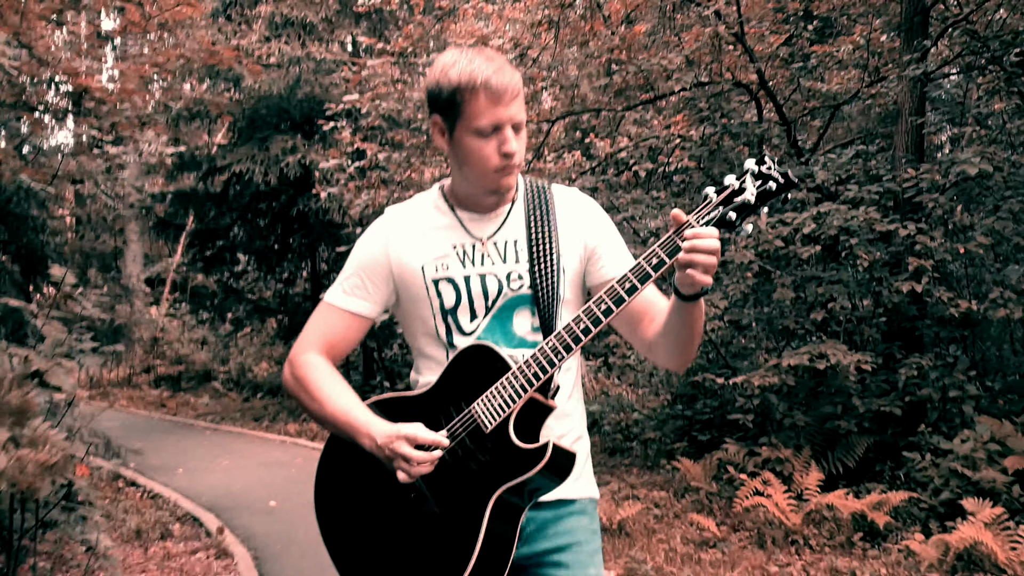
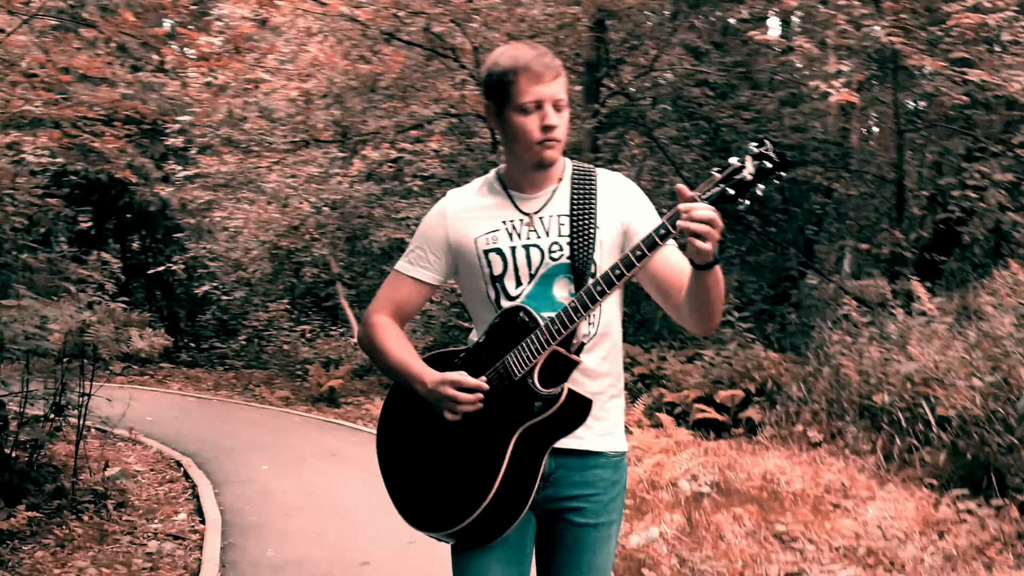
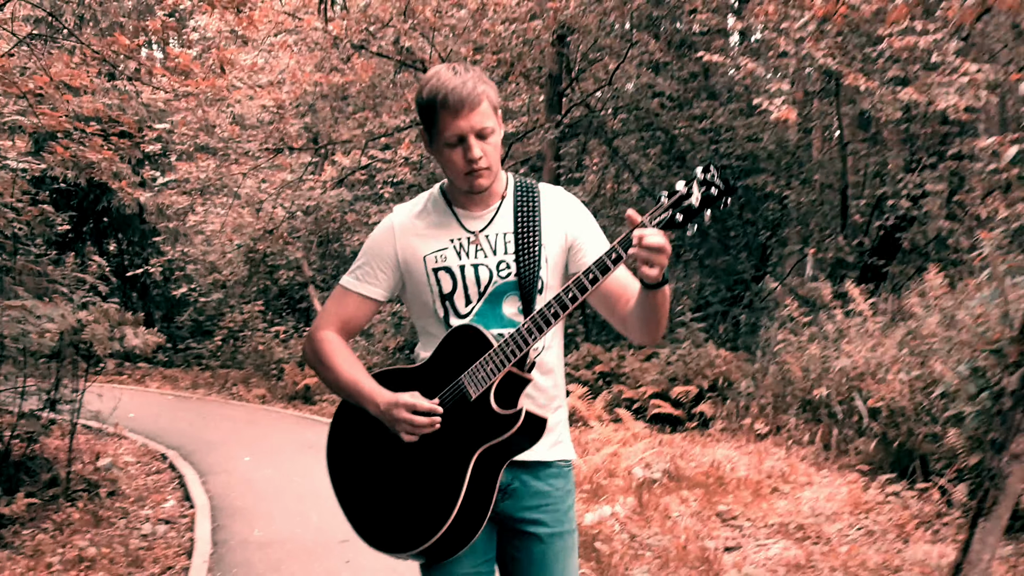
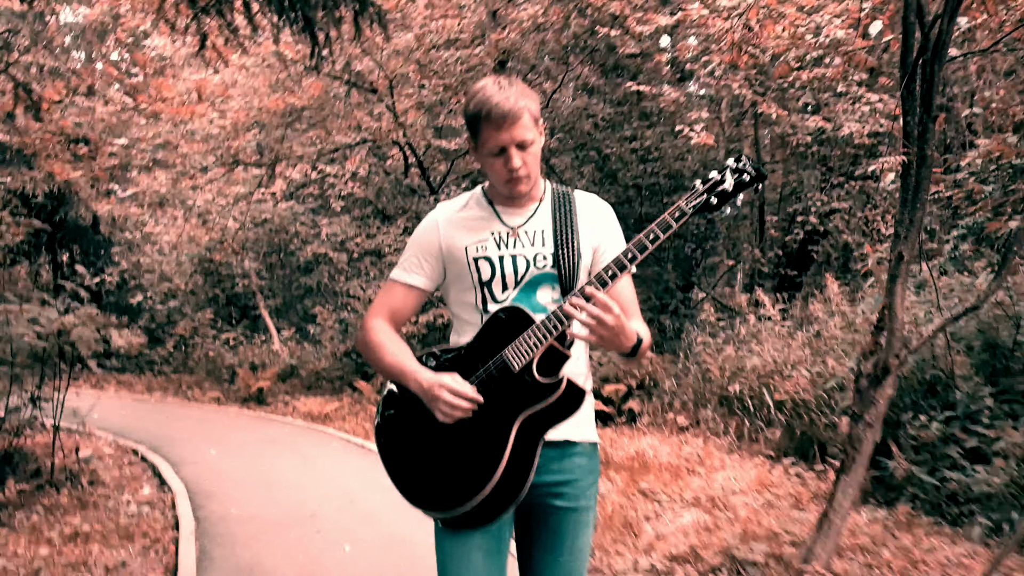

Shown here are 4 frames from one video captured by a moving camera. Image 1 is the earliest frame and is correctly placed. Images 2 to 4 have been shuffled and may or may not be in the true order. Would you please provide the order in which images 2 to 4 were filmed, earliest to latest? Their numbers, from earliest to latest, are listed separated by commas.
2, 3, 4
